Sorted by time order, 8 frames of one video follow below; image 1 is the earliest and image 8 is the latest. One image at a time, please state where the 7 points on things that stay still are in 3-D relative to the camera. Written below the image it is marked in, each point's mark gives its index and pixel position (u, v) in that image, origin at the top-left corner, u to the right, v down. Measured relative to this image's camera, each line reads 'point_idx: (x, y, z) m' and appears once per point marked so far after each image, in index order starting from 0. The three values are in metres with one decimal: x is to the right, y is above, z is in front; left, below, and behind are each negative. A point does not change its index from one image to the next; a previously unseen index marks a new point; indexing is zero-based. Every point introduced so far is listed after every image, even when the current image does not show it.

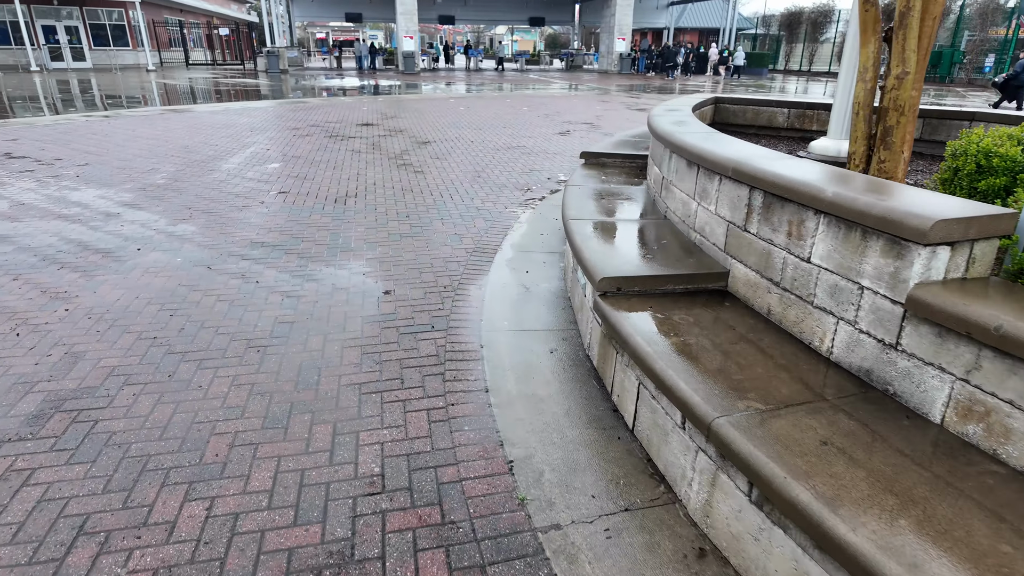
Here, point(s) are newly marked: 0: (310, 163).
0: (-3.1, +1.9, +9.2) m
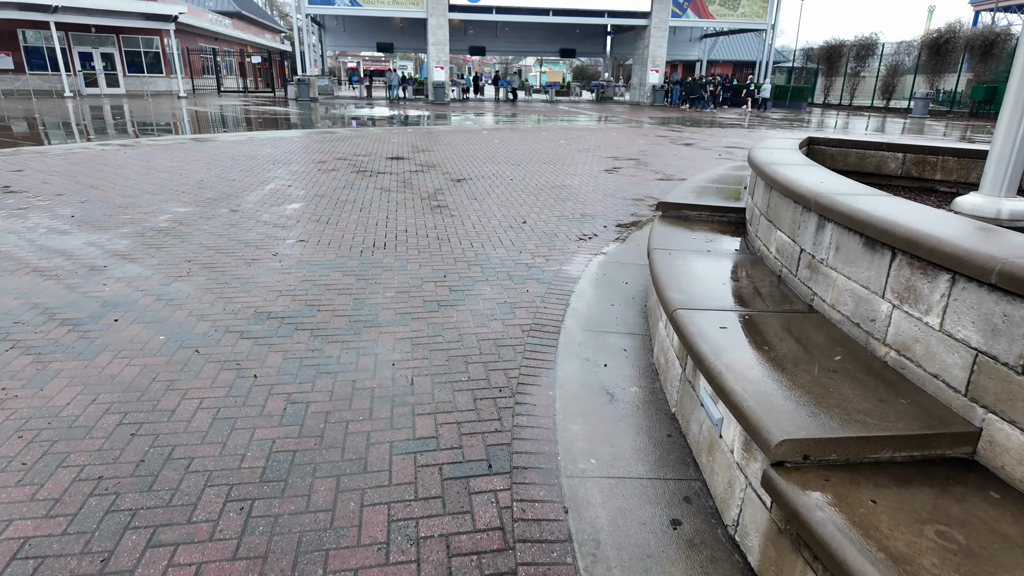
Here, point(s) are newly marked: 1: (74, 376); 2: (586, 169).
0: (-2.5, +1.2, +8.2) m
1: (-2.5, -0.5, +3.5) m
2: (+1.4, +2.3, +11.5) m
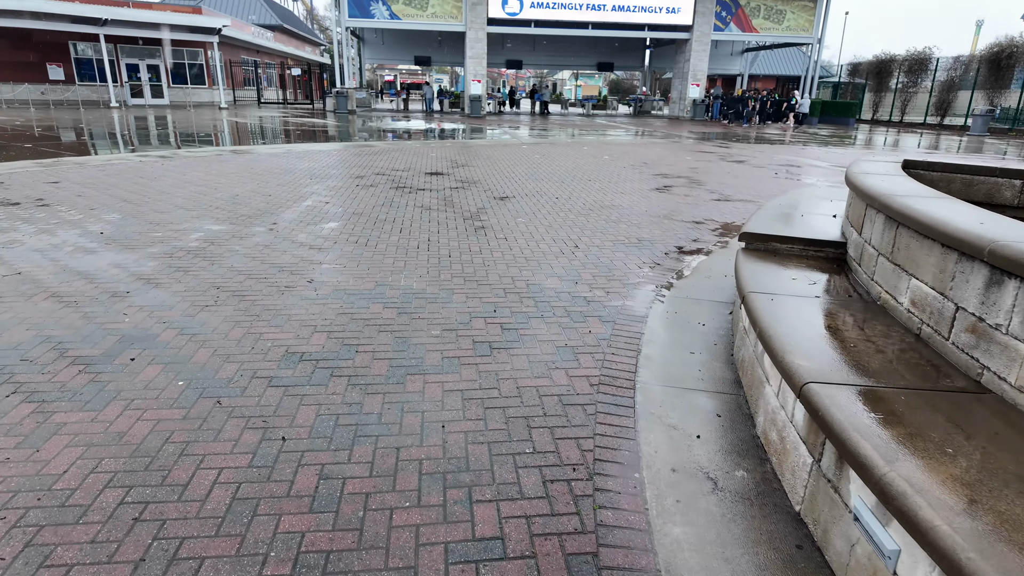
0: (-1.8, +0.9, +7.8) m
1: (-2.2, -0.7, +3.0) m
2: (+2.2, +1.8, +10.9) m
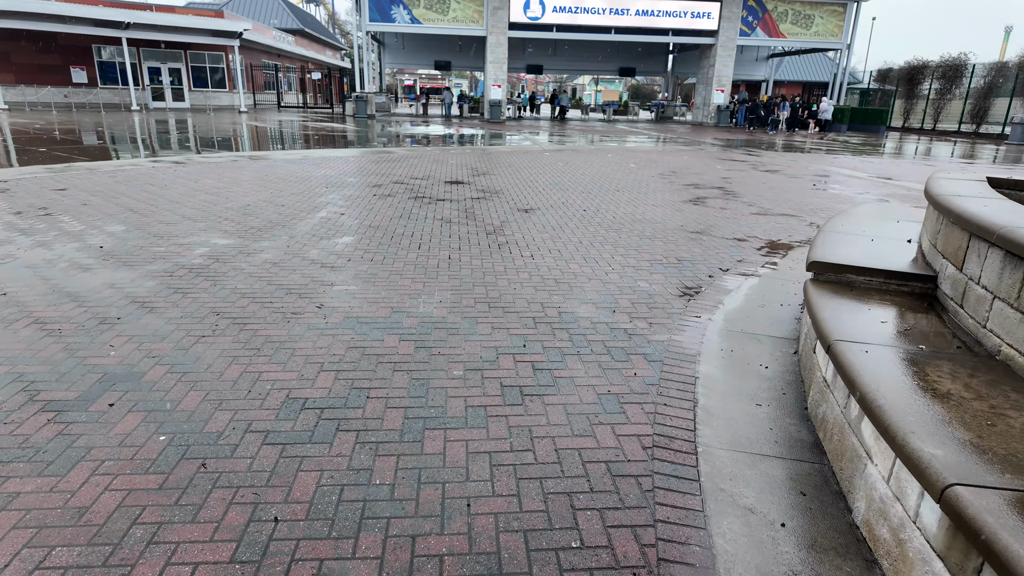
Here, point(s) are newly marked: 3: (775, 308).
0: (-1.5, +0.6, +7.3) m
1: (-2.0, -0.9, +2.5) m
2: (+2.6, +1.5, +10.3) m
3: (+2.3, -0.2, +5.1) m
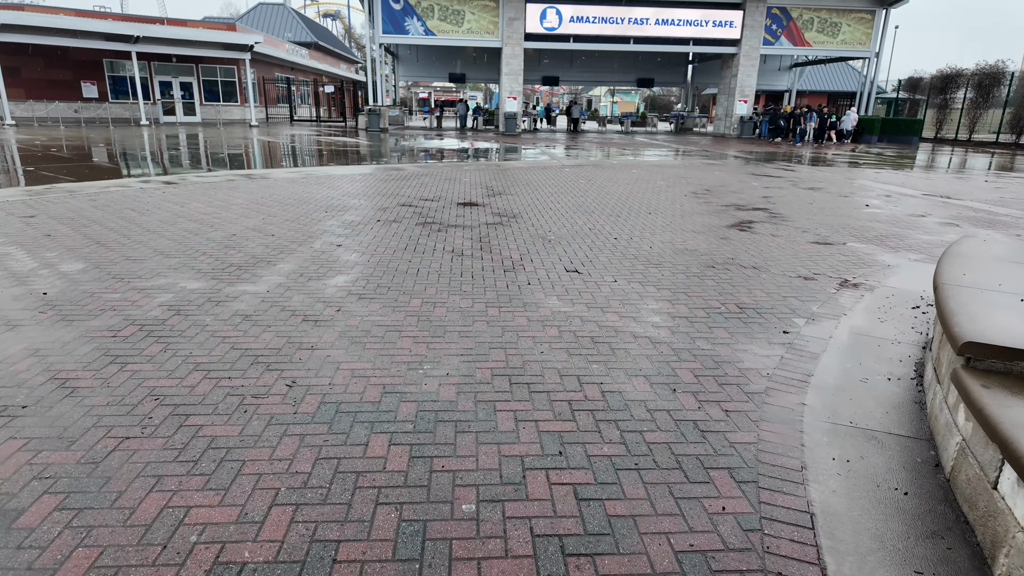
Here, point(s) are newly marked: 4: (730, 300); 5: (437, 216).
0: (-1.3, +0.1, +6.2) m
1: (-1.9, -1.3, +1.4) m
2: (+2.9, +1.0, +9.1) m
3: (+2.4, -0.6, +3.9) m
4: (+2.1, -0.1, +5.6) m
5: (-1.2, +1.1, +9.4) m
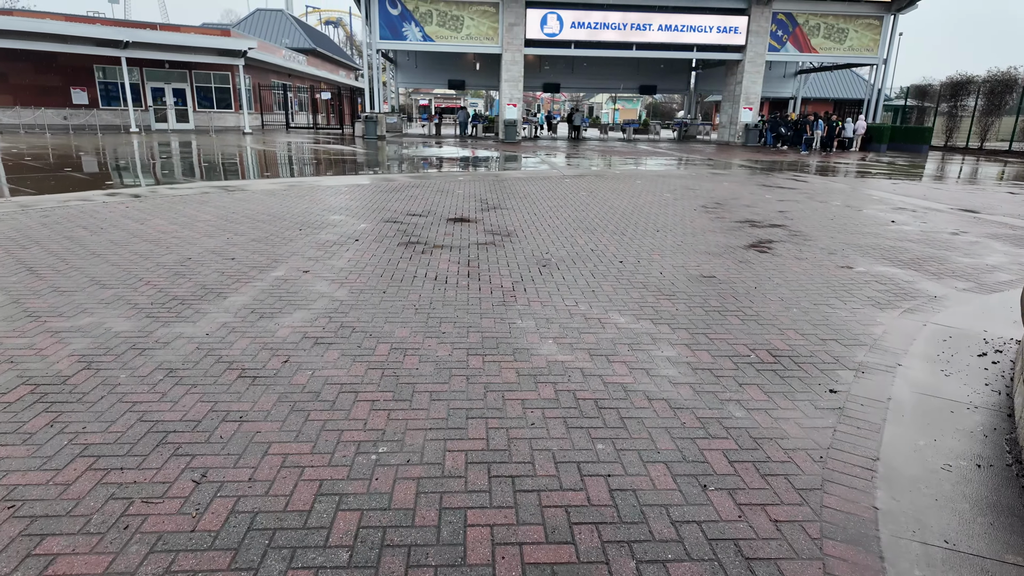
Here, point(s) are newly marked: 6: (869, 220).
0: (-1.4, -0.2, +5.3) m
1: (-2.0, -1.6, +0.5) m
2: (+2.9, +0.6, +8.2) m
3: (+2.3, -0.9, +3.0) m
4: (+2.0, -0.4, +4.7) m
5: (-1.2, +0.8, +8.5) m
6: (+6.4, +1.2, +10.8) m
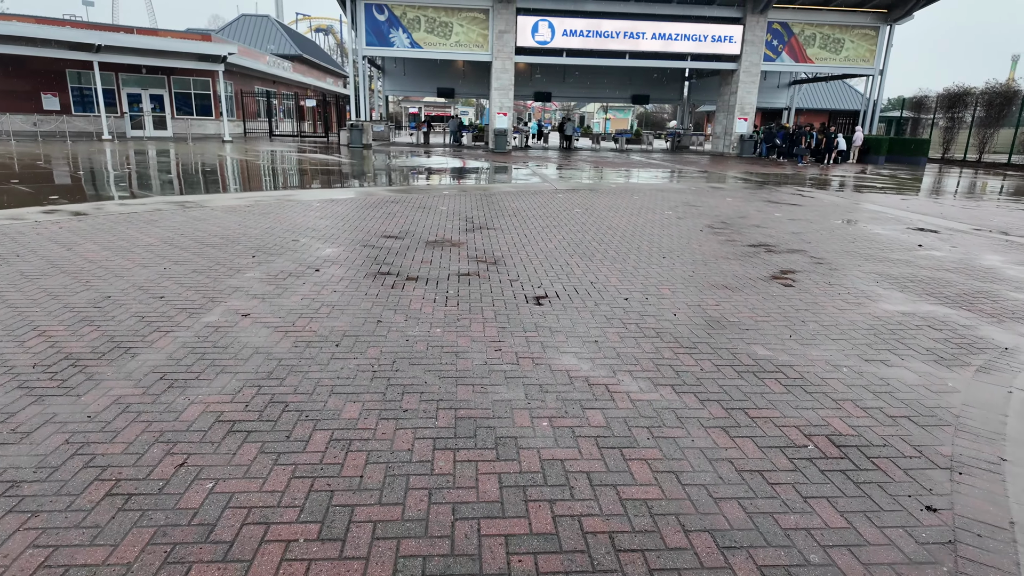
0: (-1.5, -0.6, +4.1) m
1: (-2.0, -1.9, -0.7) m
2: (+2.7, +0.1, +7.1) m
3: (+2.3, -1.3, +2.0) m
4: (+1.9, -0.8, +3.6) m
5: (-1.4, +0.3, +7.4) m
6: (+6.2, +0.7, +9.8) m
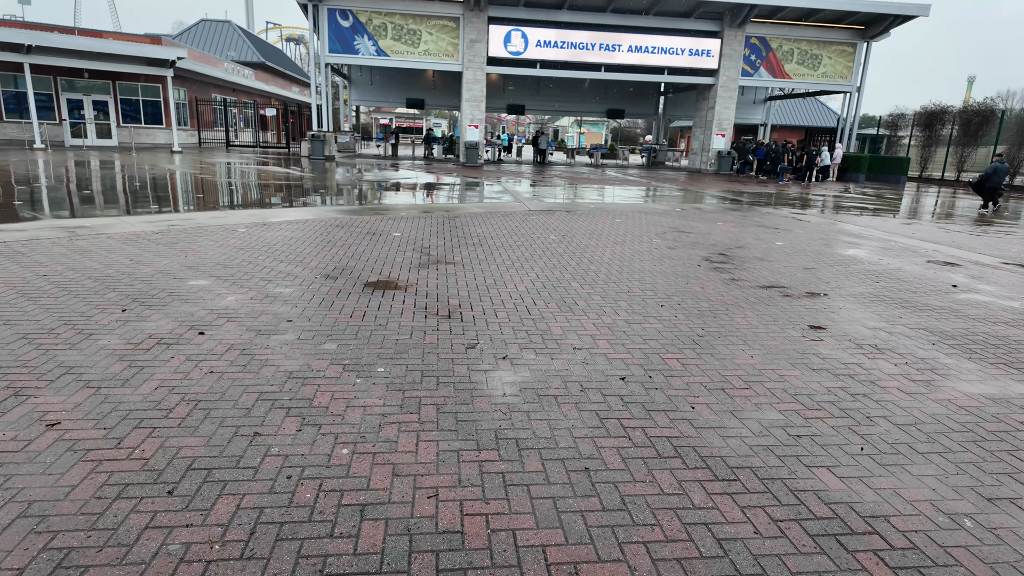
0: (-1.7, -1.1, +2.4) m
1: (-2.1, -2.3, -2.5) m
2: (+2.3, -0.5, +5.5) m
3: (+2.1, -1.8, +0.3) m
4: (+1.6, -1.4, +2.0) m
5: (-1.8, -0.3, +5.6) m
6: (+5.7, +0.1, +8.3) m
